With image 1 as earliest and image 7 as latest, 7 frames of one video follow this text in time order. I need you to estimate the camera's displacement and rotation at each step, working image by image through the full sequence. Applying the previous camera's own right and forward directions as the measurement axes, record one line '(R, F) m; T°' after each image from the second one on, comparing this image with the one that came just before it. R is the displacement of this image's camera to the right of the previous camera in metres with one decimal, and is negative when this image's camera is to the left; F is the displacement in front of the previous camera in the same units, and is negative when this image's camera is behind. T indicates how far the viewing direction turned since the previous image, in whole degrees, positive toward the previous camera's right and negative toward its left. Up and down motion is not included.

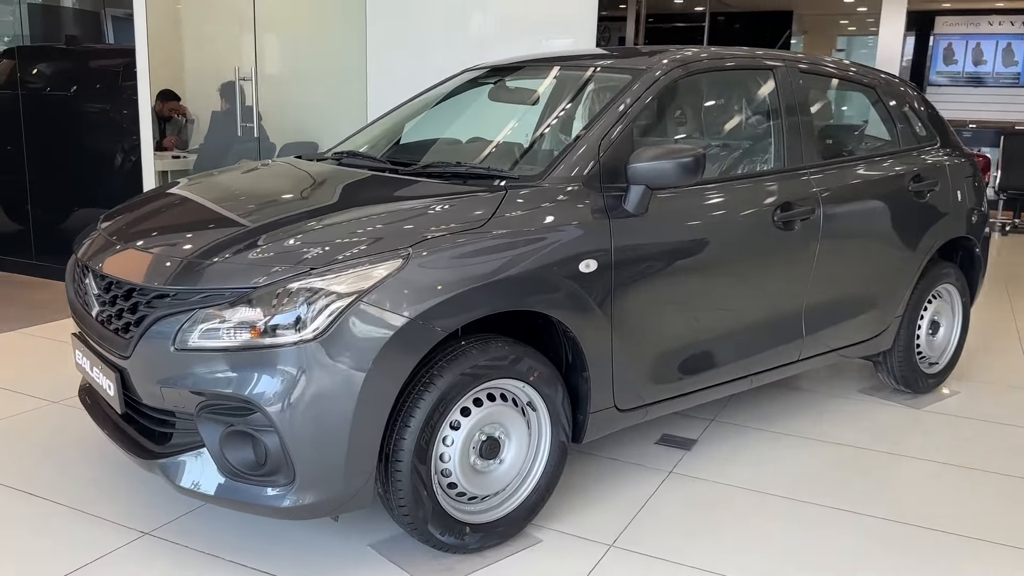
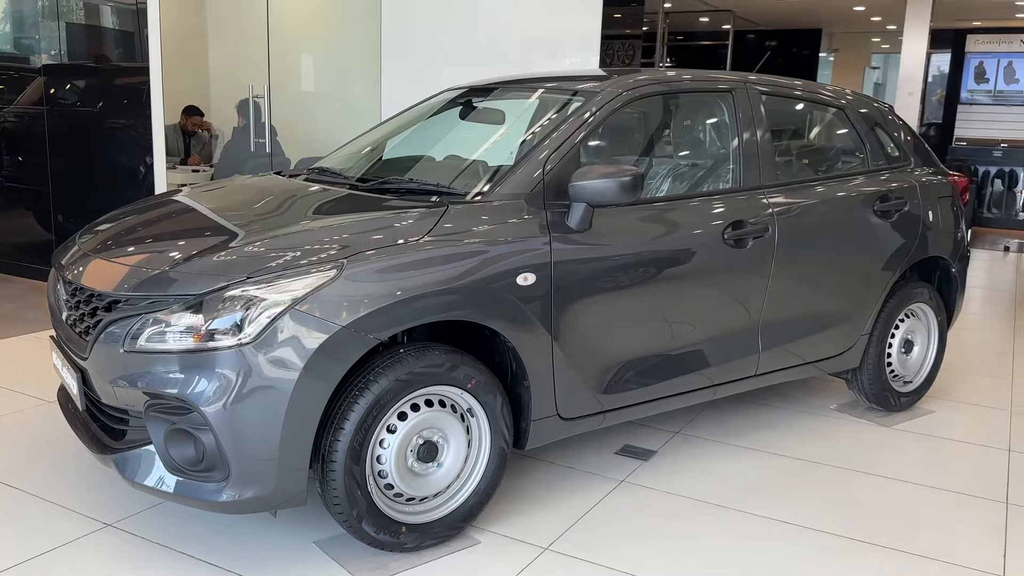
(+0.3, -0.1) m; -3°
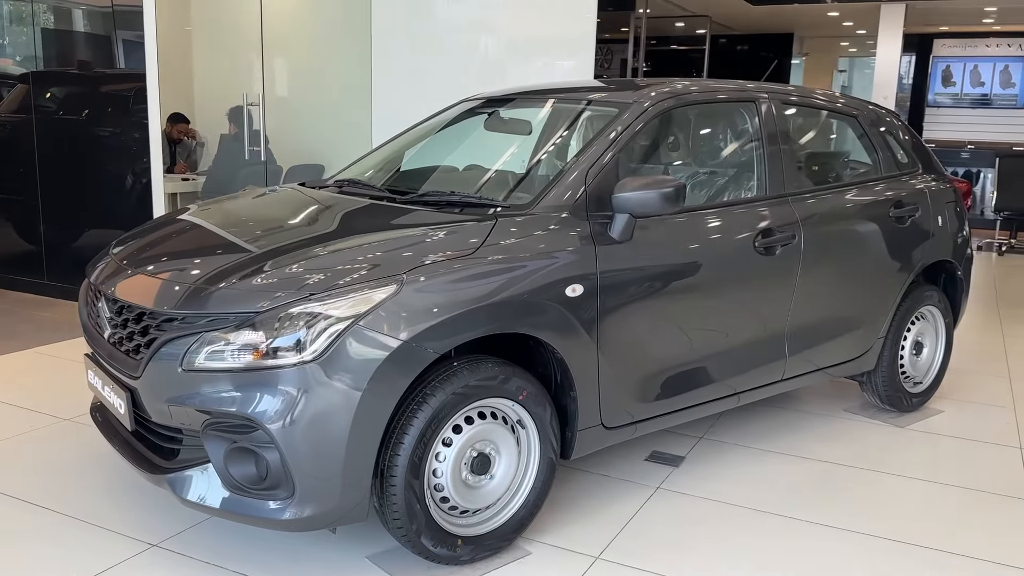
(-0.2, 0.0) m; +2°
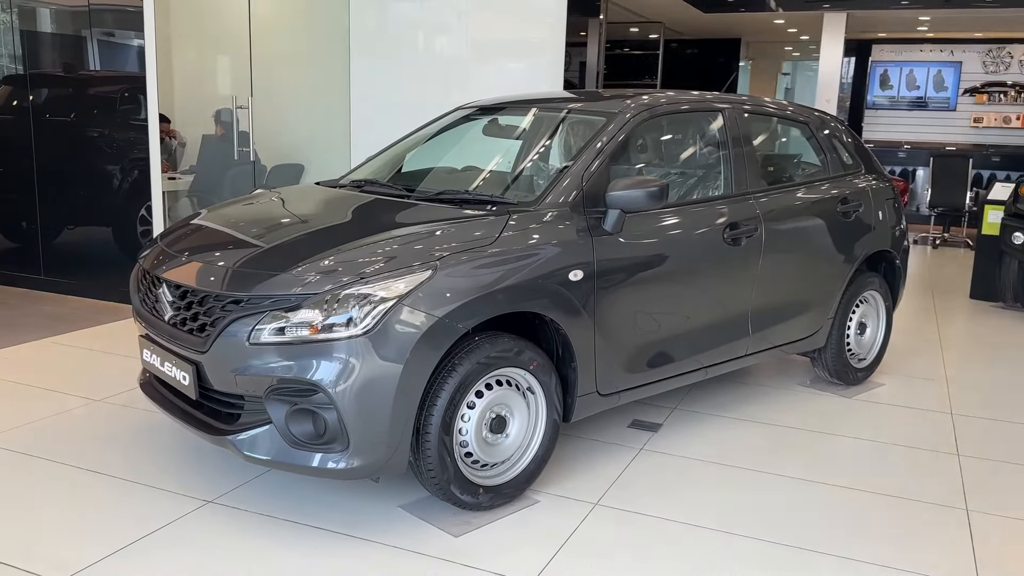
(-0.2, -0.4) m; +3°
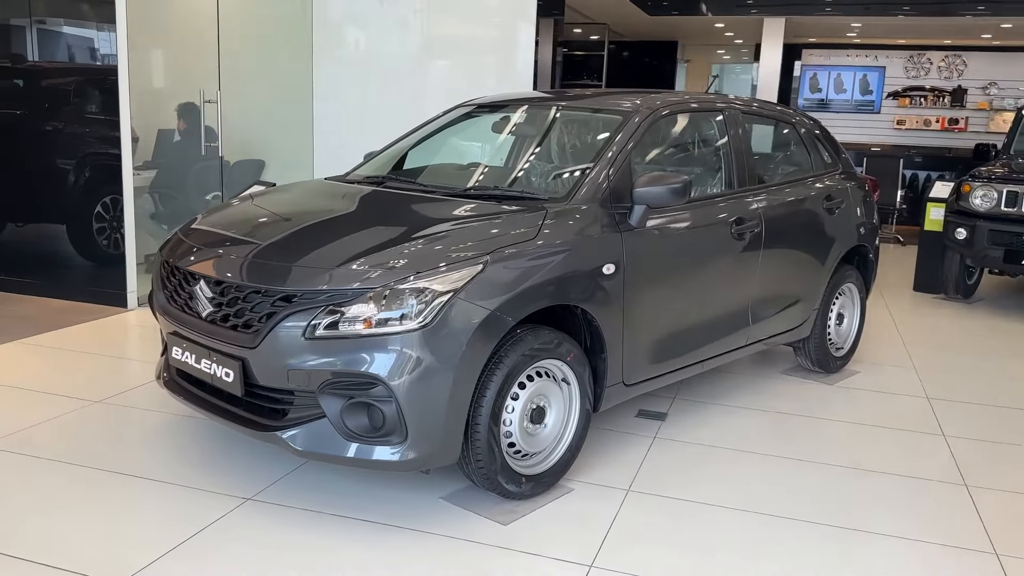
(-0.4, 0.0) m; +5°
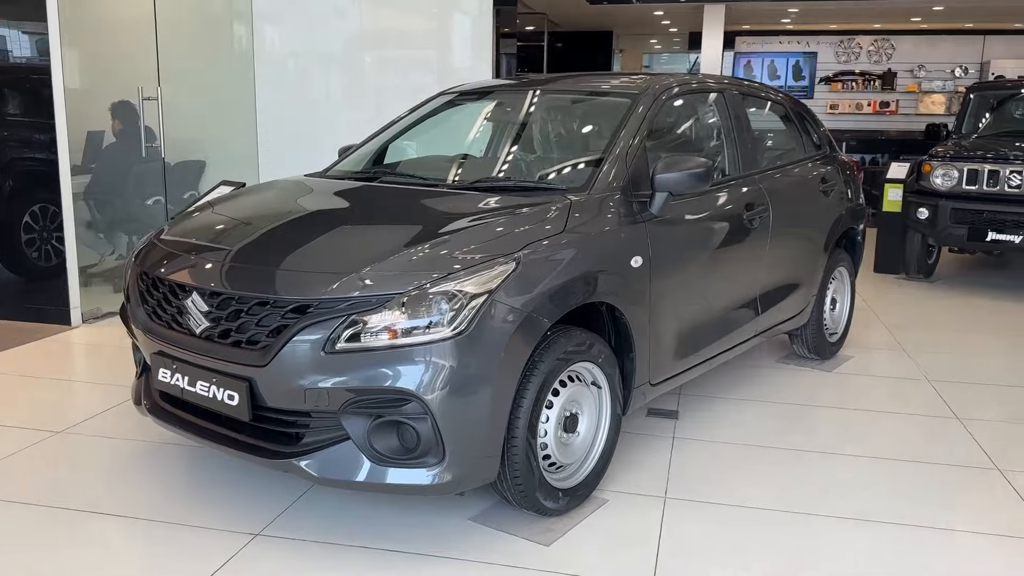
(-0.3, +0.2) m; +5°
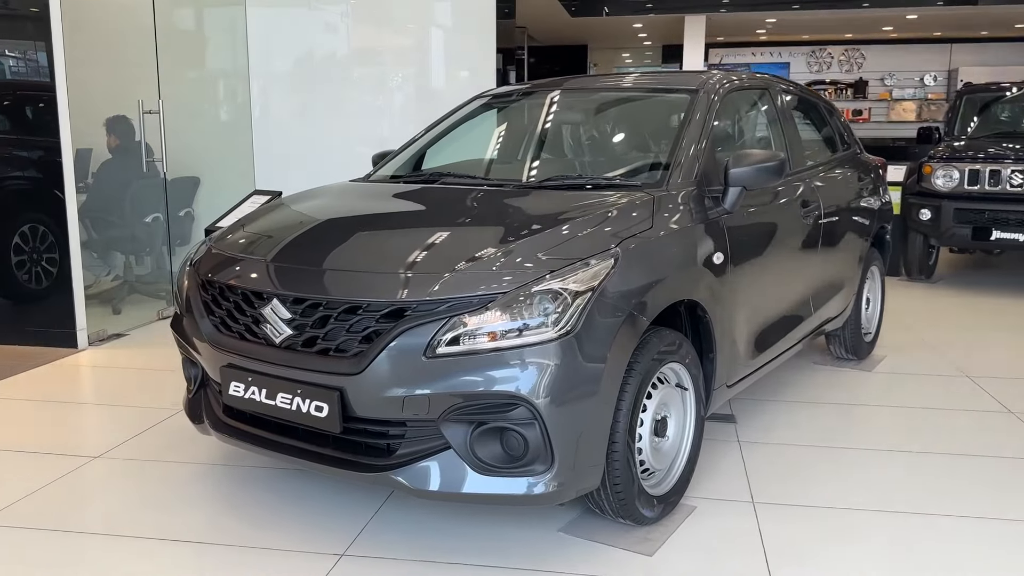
(-0.4, +0.1) m; +3°
